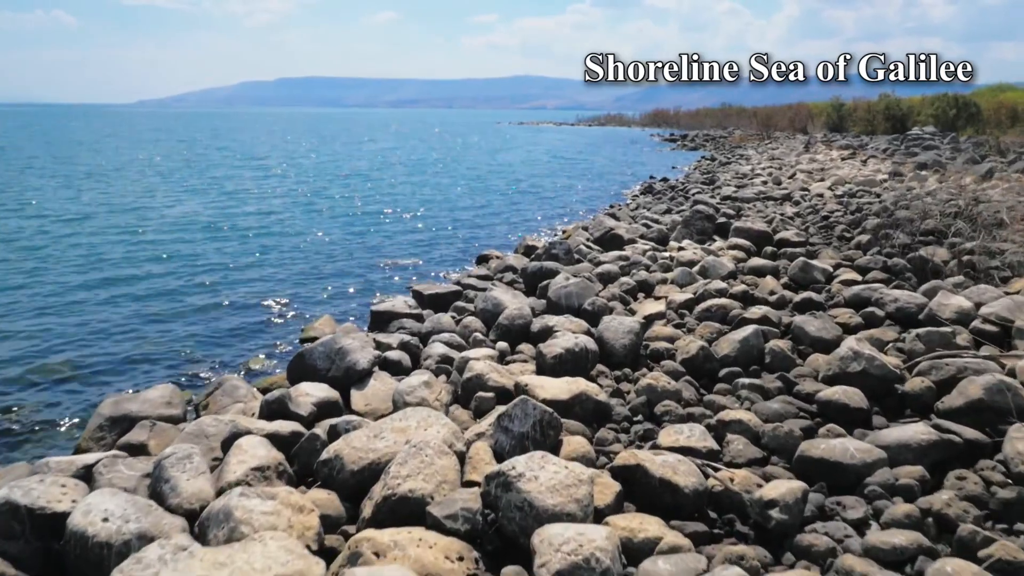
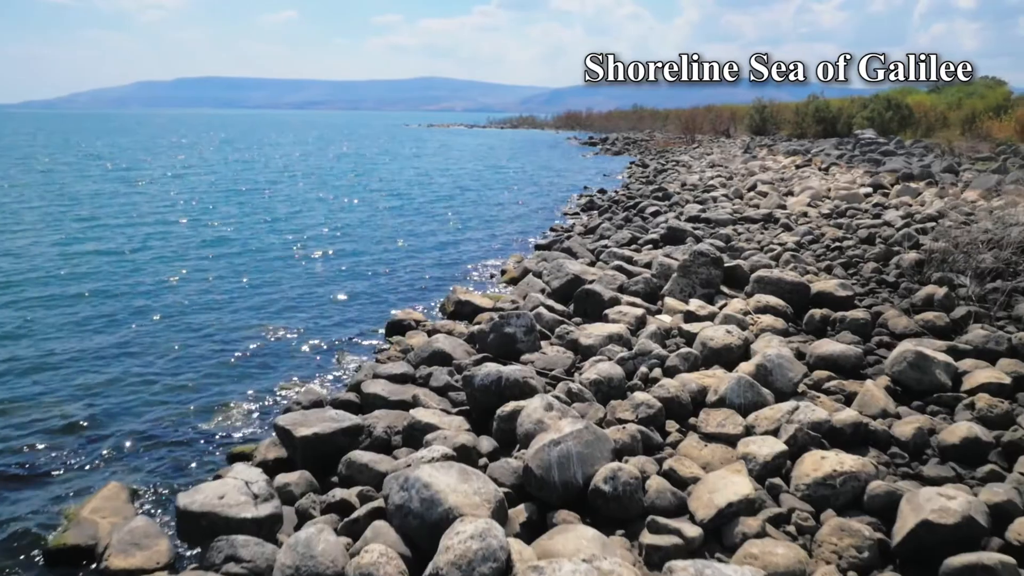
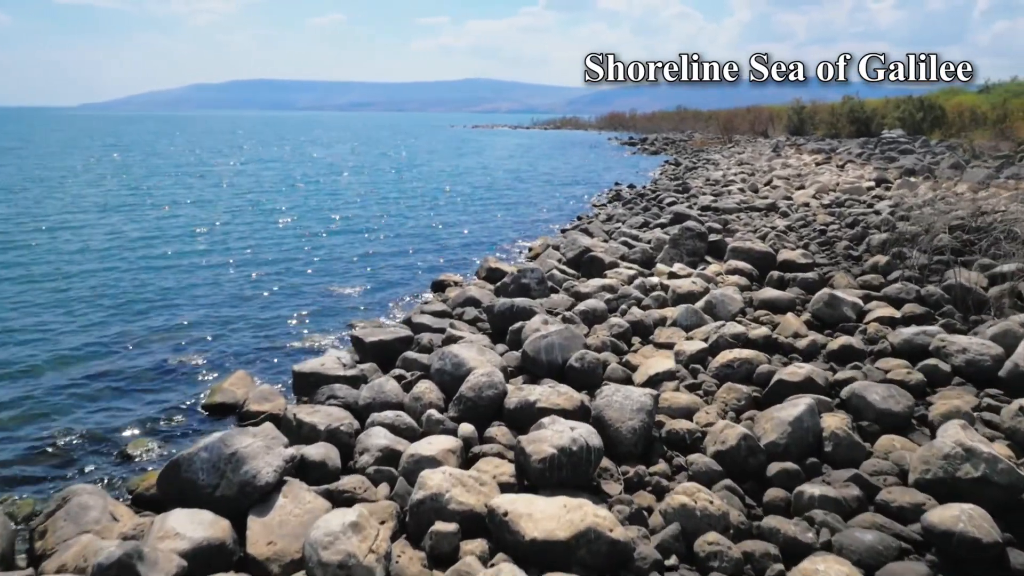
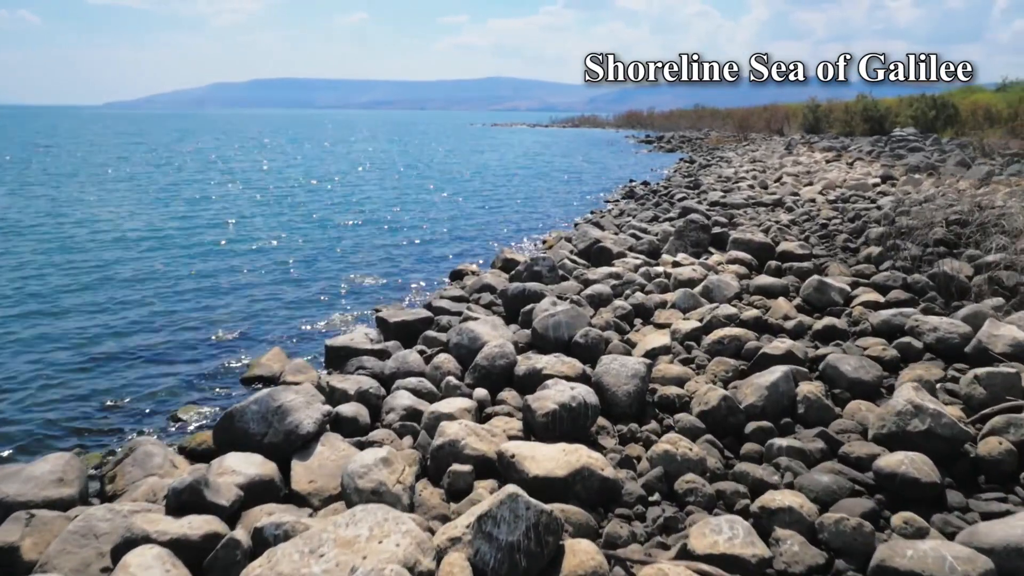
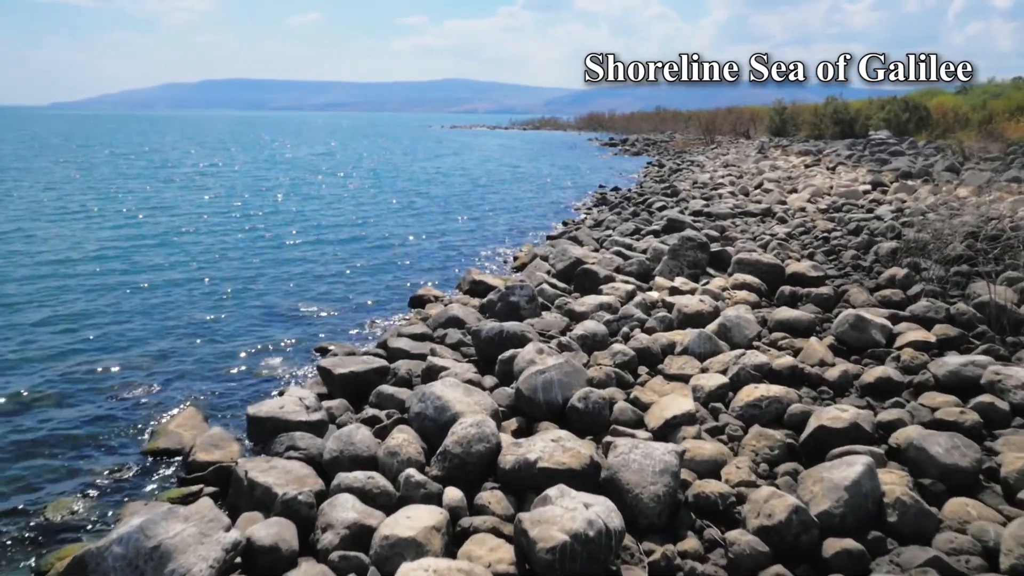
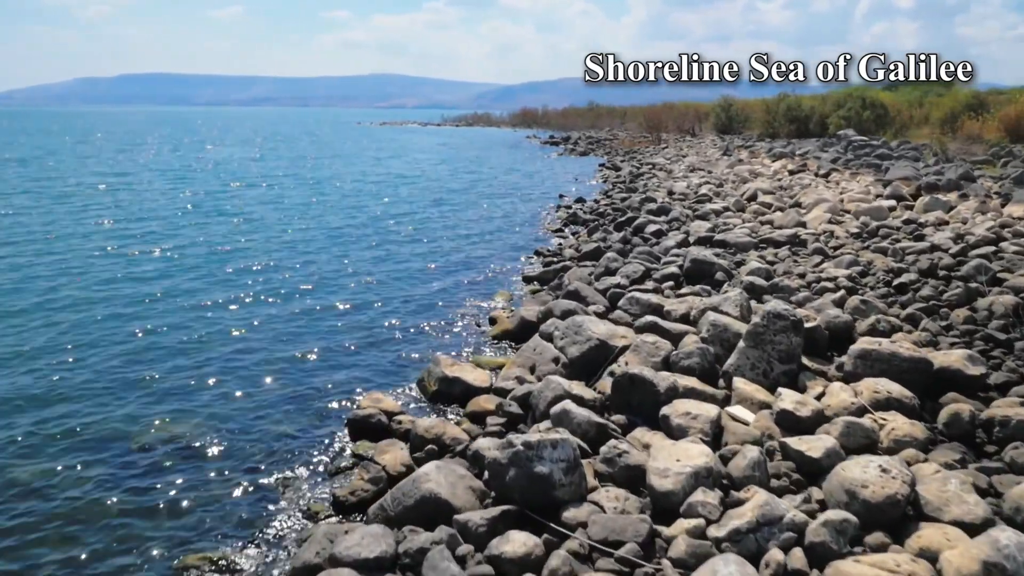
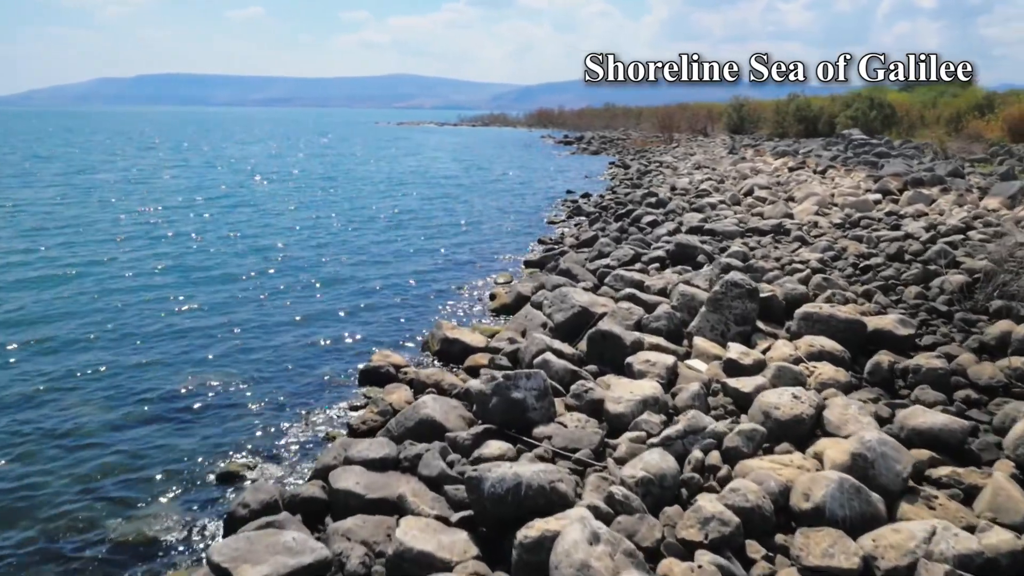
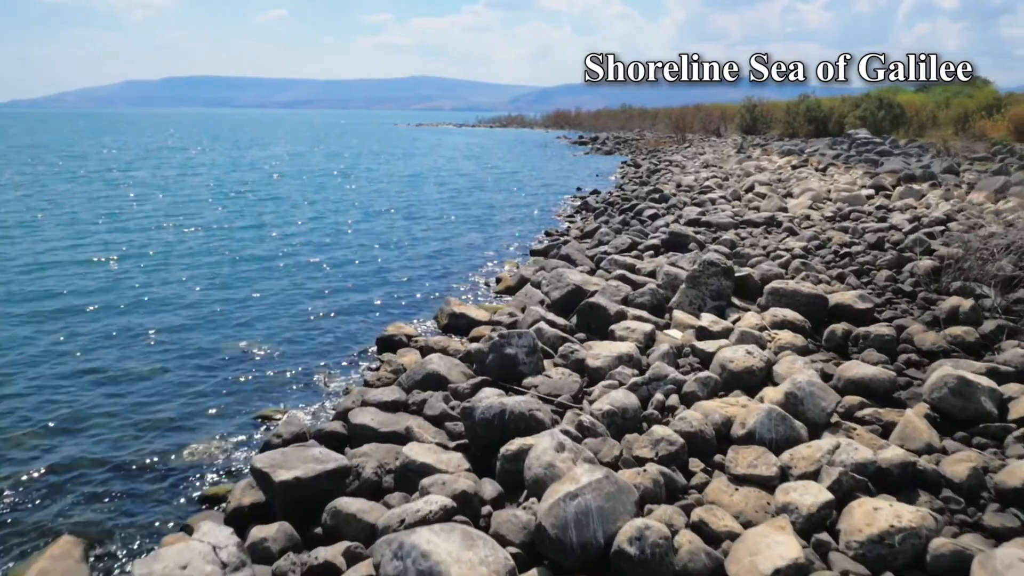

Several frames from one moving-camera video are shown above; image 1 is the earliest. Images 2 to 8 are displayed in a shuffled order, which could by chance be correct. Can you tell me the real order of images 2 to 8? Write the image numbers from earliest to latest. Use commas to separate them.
4, 3, 5, 2, 8, 7, 6
